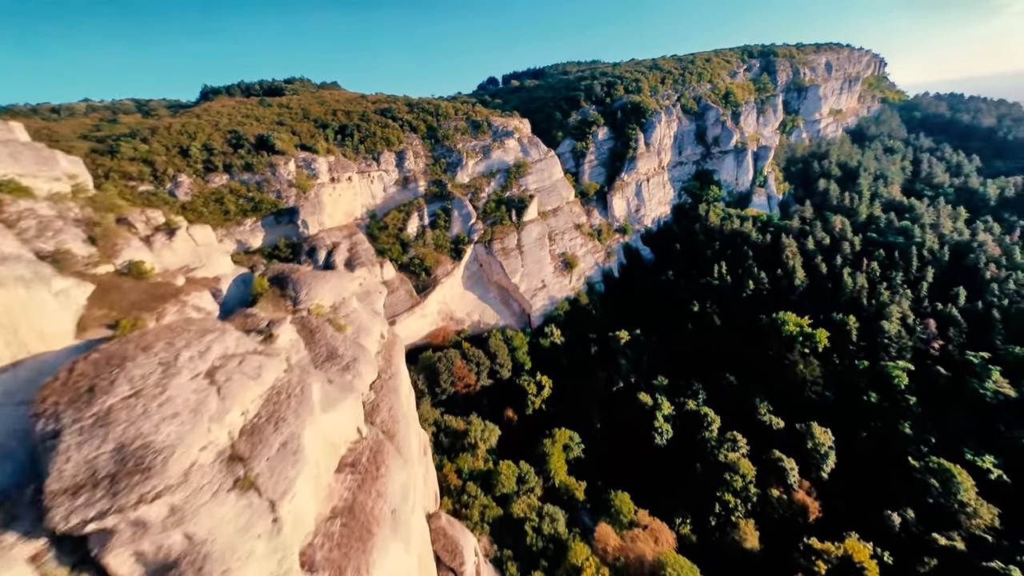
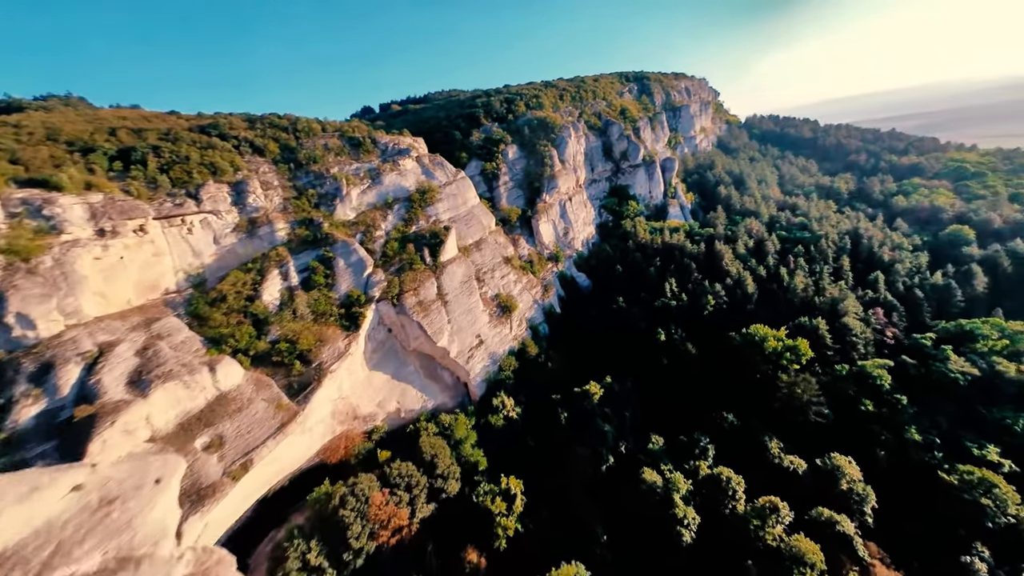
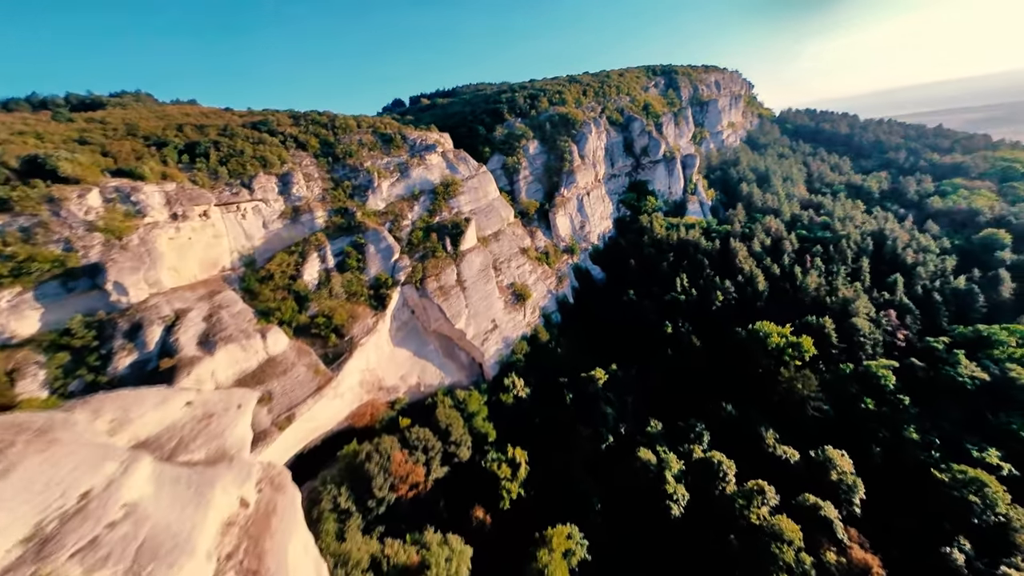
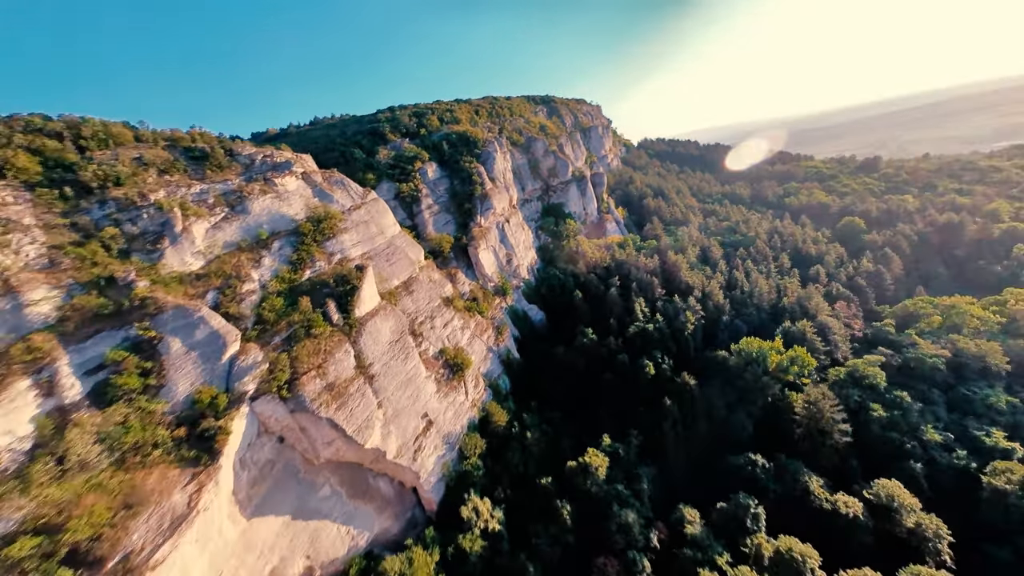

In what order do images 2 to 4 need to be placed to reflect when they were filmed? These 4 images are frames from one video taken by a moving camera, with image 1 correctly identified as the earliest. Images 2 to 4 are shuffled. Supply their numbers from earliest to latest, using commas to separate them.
3, 2, 4
